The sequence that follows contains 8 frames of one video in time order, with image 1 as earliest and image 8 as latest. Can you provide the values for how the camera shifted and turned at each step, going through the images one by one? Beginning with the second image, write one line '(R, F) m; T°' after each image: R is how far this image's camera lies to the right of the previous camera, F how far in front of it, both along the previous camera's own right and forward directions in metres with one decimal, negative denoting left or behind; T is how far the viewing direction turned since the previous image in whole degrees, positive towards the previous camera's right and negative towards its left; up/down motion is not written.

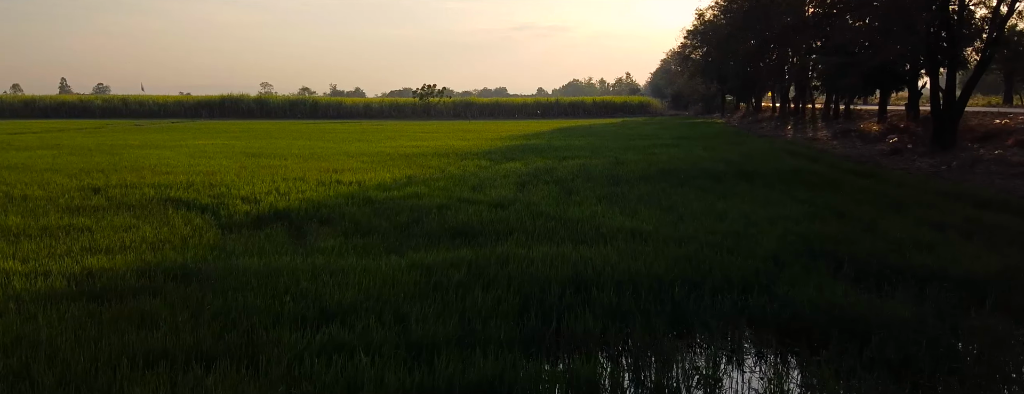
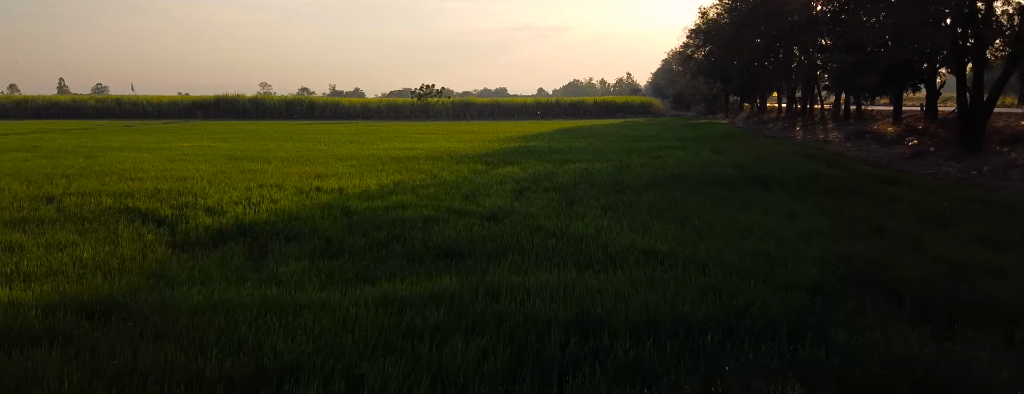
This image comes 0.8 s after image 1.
(0.0, +0.7) m; 0°
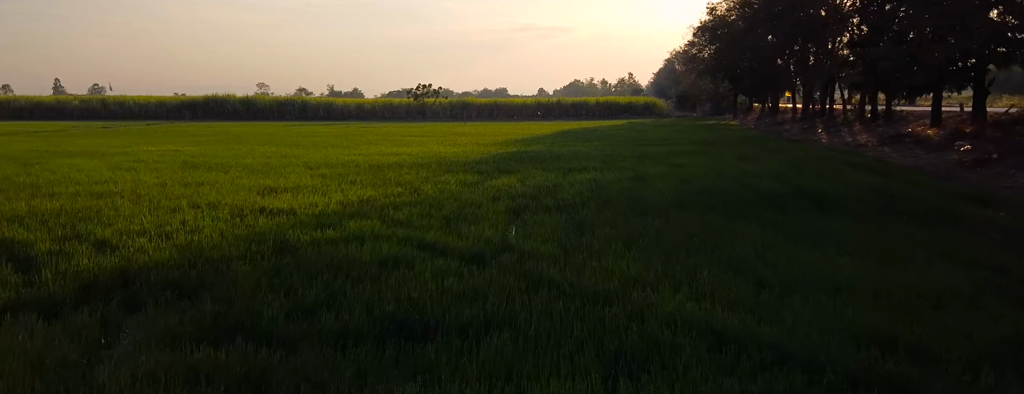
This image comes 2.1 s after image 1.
(+0.1, +1.6) m; 0°
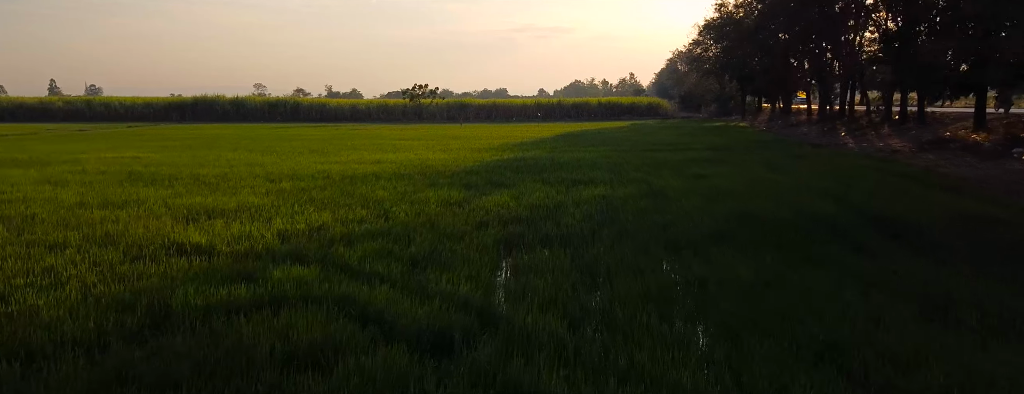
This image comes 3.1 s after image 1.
(+0.1, +1.5) m; 0°
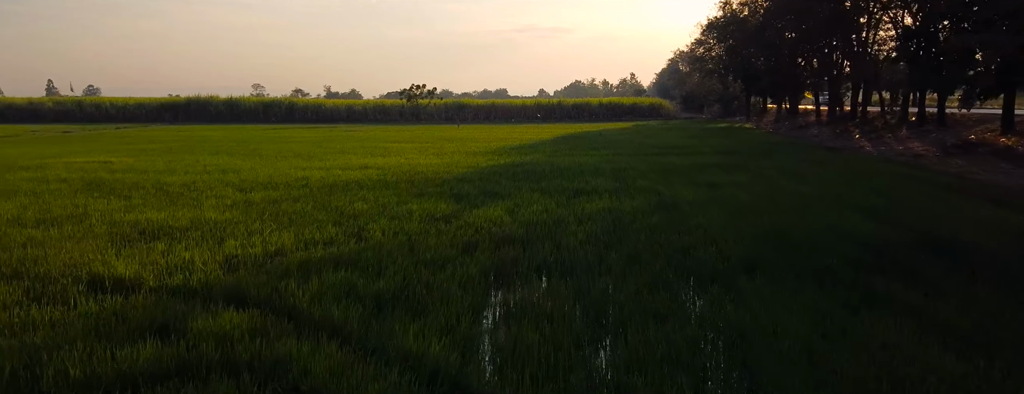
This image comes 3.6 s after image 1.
(+0.1, +0.9) m; 0°
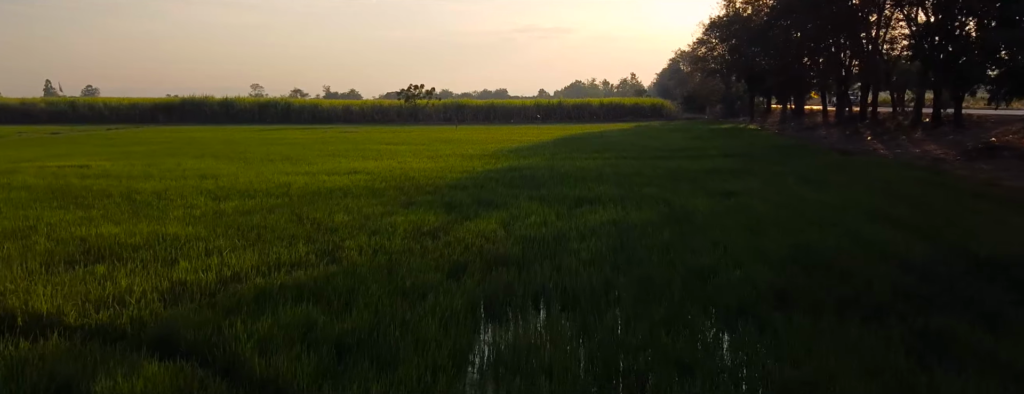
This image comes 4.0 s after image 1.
(0.0, +0.6) m; 0°
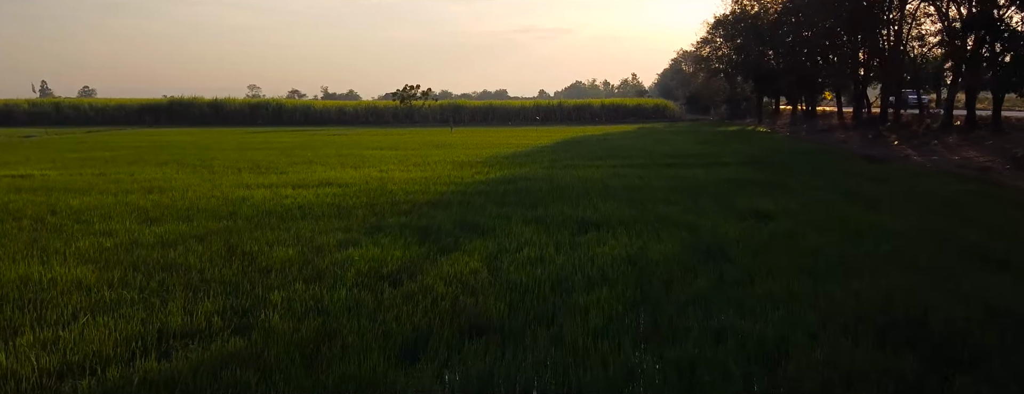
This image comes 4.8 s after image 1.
(+0.1, +1.3) m; 0°
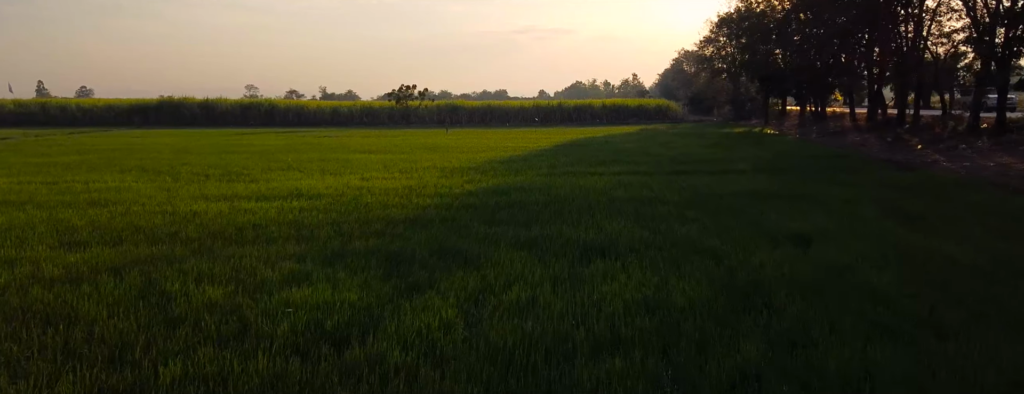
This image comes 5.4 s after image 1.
(+0.1, +1.0) m; 0°
